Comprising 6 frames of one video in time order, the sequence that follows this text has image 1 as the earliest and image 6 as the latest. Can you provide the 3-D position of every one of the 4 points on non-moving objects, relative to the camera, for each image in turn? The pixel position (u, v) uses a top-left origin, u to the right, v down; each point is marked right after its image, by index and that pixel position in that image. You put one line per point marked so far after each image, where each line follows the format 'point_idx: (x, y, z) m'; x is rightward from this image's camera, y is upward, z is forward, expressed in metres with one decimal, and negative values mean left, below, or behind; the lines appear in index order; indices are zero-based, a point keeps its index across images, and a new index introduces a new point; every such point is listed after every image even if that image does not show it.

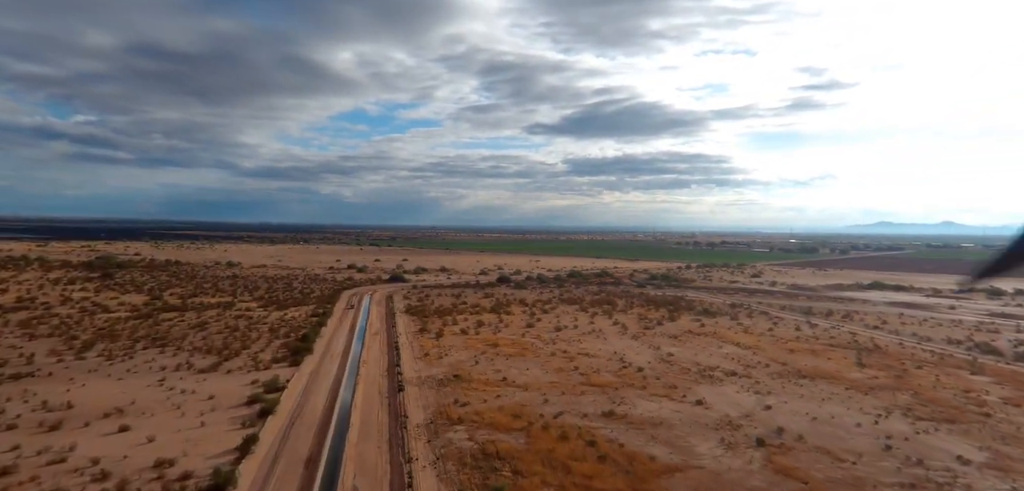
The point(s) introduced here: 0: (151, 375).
0: (-11.0, -3.9, +18.3) m
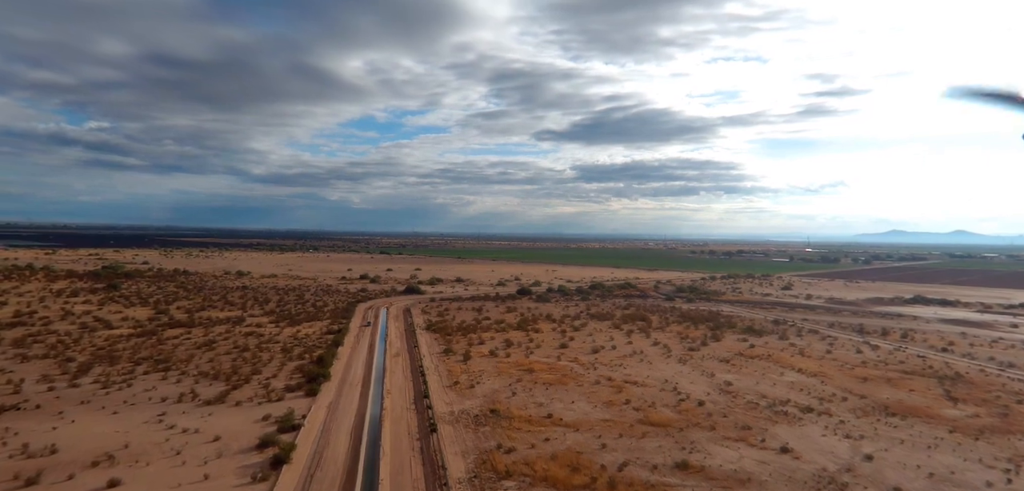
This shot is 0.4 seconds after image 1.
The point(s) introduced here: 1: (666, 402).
0: (-9.8, -4.4, +16.2) m
1: (+4.4, -4.5, +17.2) m
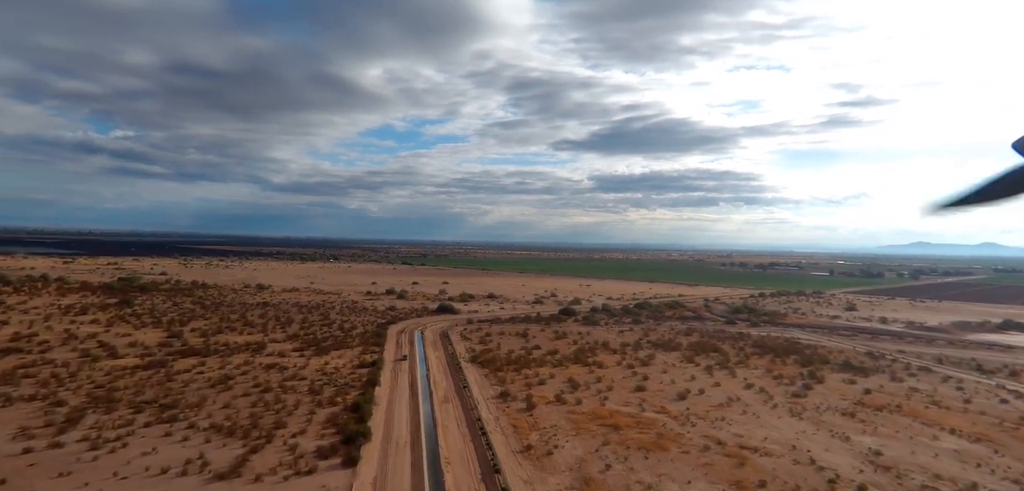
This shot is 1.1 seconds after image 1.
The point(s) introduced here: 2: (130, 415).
0: (-7.6, -5.0, +12.5) m
1: (+6.5, -5.2, +13.1) m
2: (-10.9, -4.8, +17.2) m
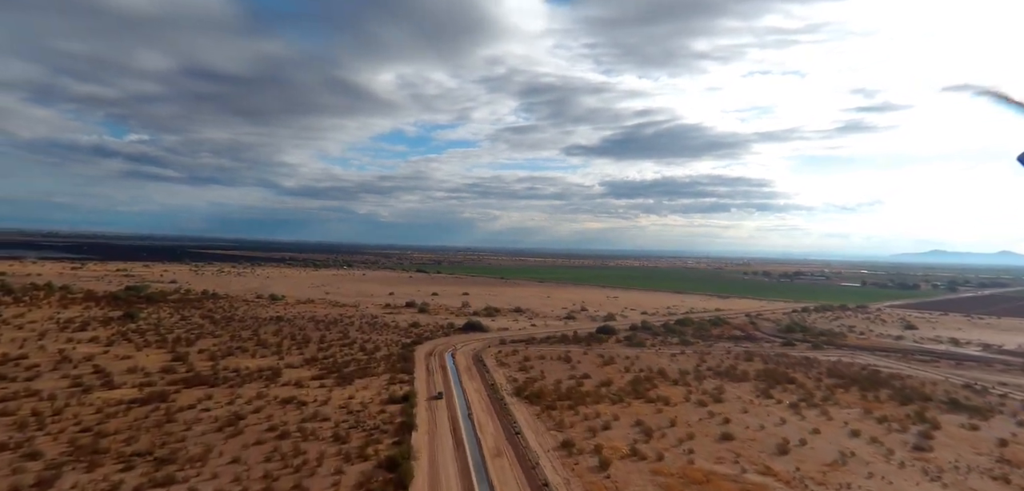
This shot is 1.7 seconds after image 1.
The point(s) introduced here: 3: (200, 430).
0: (-6.0, -5.4, +9.2) m
1: (+8.2, -5.7, +9.6) m
2: (-9.1, -5.3, +14.0) m
3: (-8.9, -5.2, +17.2) m
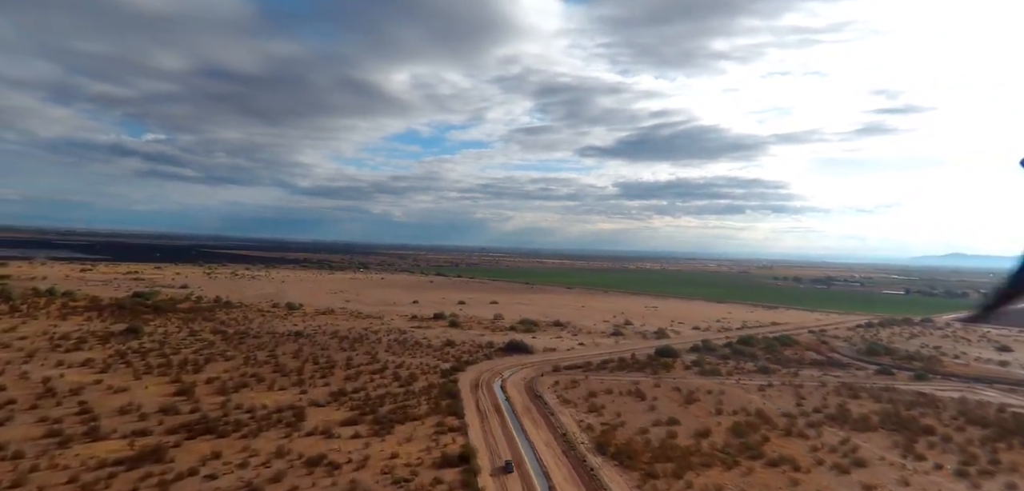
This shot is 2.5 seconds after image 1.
0: (-3.8, -5.9, +4.7) m
1: (+10.4, -6.3, +4.8) m
2: (-6.9, -5.8, +9.6) m
3: (-6.5, -5.7, +12.7) m
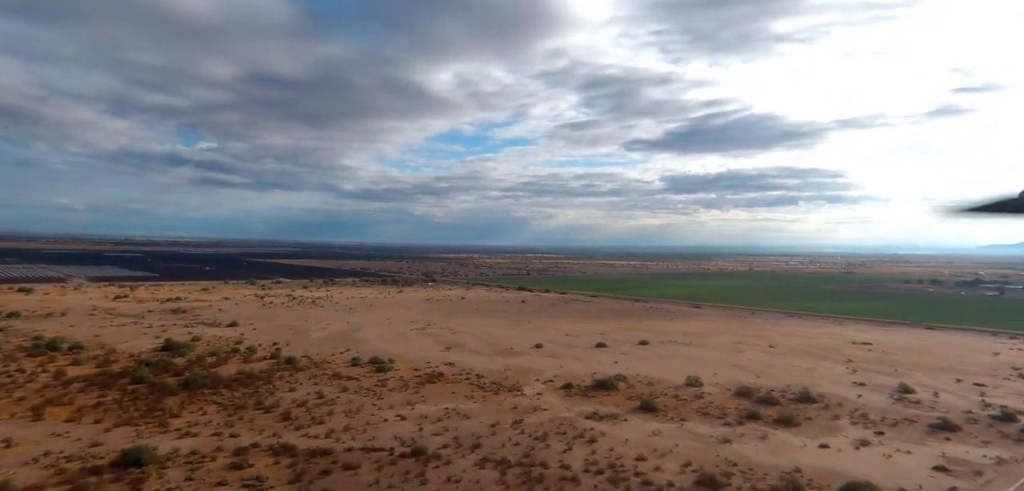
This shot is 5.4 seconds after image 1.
0: (+4.0, -7.6, -12.3) m
1: (+18.1, -7.6, -13.3) m
2: (+1.2, -7.5, -7.3) m
3: (+1.8, -7.4, -4.2) m
